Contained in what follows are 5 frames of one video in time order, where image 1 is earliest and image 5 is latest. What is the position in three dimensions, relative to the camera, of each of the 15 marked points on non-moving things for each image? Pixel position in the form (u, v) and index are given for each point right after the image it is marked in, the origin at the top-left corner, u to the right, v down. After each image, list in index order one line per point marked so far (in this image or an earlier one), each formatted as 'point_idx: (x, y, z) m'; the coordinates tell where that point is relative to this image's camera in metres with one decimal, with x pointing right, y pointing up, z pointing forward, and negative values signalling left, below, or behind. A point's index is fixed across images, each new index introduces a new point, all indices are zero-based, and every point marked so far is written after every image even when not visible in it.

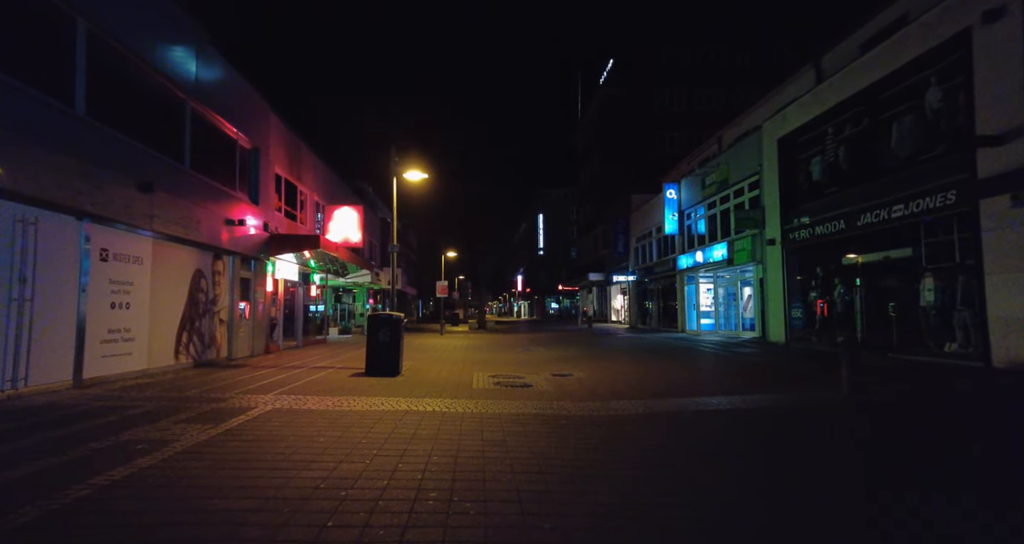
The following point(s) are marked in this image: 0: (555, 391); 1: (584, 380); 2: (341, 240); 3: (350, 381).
0: (+0.8, -2.4, +9.8) m
1: (+1.6, -2.5, +11.6) m
2: (-6.8, +1.3, +19.4) m
3: (-3.4, -2.3, +10.4) m
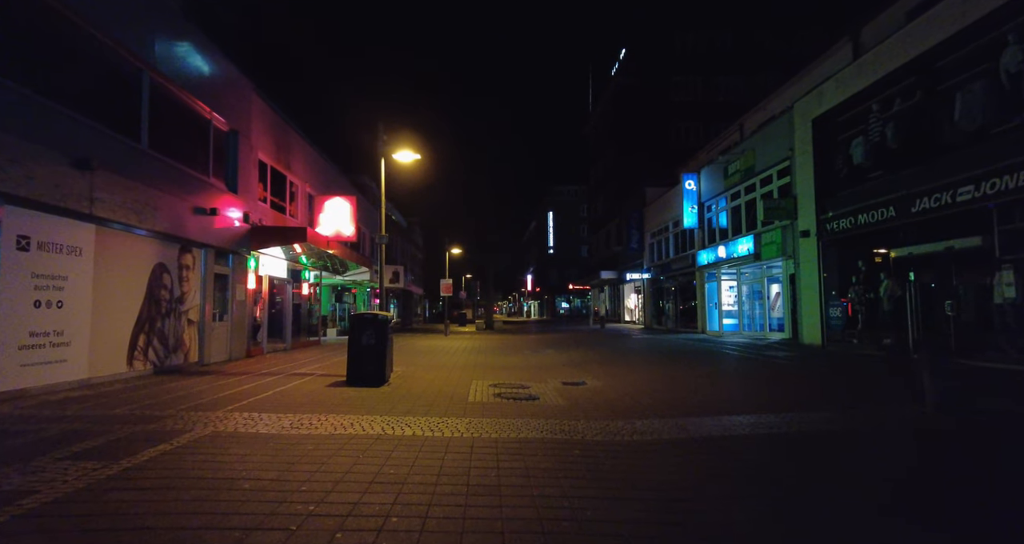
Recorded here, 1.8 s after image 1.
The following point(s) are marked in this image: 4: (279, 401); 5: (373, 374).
0: (+0.9, -2.2, +8.3) m
1: (+1.7, -2.4, +10.0) m
2: (-6.5, +1.4, +18.0) m
3: (-3.3, -2.2, +8.9) m
4: (-3.7, -2.0, +7.9) m
5: (-2.8, -2.0, +10.0) m
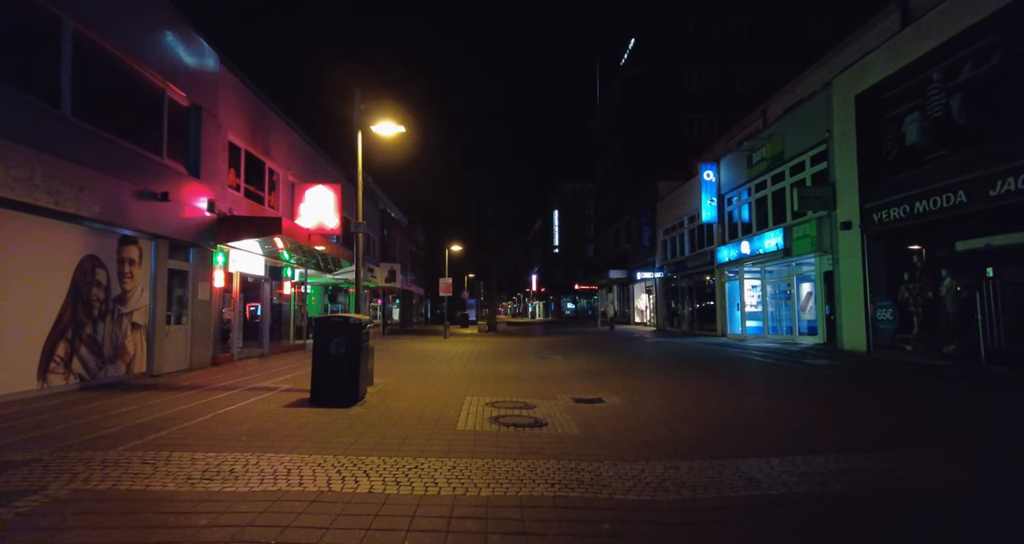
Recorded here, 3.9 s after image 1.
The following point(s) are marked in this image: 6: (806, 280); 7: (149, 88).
0: (+0.9, -2.1, +6.4) m
1: (+1.7, -2.3, +8.1) m
2: (-6.4, +1.5, +16.2) m
3: (-3.3, -2.1, +7.1) m
4: (-3.7, -1.9, +6.1) m
5: (-2.8, -1.9, +8.2) m
6: (+10.9, -0.3, +18.5) m
7: (-7.6, +3.9, +10.5) m
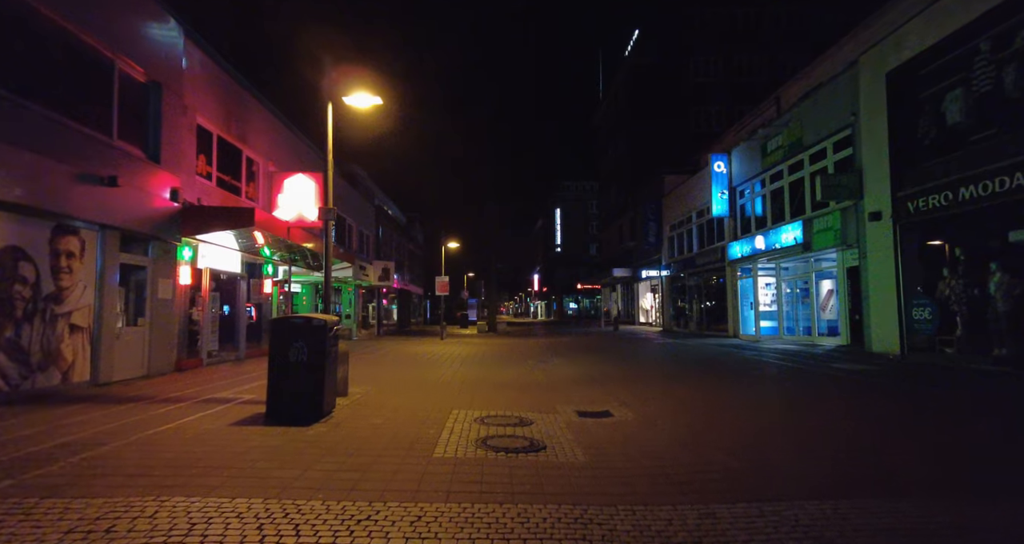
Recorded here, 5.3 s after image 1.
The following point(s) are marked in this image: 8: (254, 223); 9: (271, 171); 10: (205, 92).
0: (+0.8, -2.0, +5.1) m
1: (+1.6, -2.2, +6.8) m
2: (-6.5, +1.6, +15.0) m
3: (-3.4, -2.0, +5.9) m
4: (-3.8, -1.8, +4.8) m
5: (-2.9, -1.8, +6.9) m
6: (+10.8, -0.2, +17.2) m
7: (-7.7, +4.0, +9.3) m
8: (-6.1, +1.1, +11.7) m
9: (-7.9, +3.4, +16.5) m
10: (-7.8, +4.6, +12.7) m
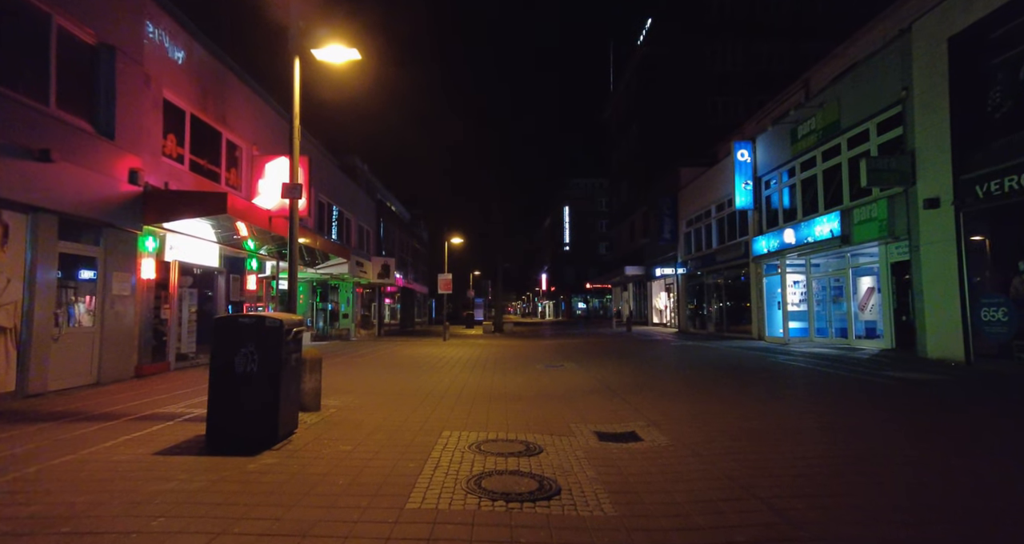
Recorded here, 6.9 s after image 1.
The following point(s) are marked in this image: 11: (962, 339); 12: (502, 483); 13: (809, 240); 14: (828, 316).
0: (+0.8, -1.9, +3.6) m
1: (+1.7, -2.0, +5.3) m
2: (-6.3, +1.7, +13.6) m
3: (-3.4, -1.8, +4.4) m
4: (-3.8, -1.7, +3.4) m
5: (-2.8, -1.7, +5.4) m
6: (+11.0, -0.1, +15.6) m
7: (-7.6, +4.1, +7.9) m
8: (-6.0, +1.3, +10.3) m
9: (-7.7, +3.5, +15.1) m
10: (-7.7, +4.7, +11.3) m
11: (+10.2, -1.5, +11.3) m
12: (-0.1, -1.9, +4.6) m
13: (+10.1, +1.1, +16.9) m
14: (+11.2, -1.6, +17.6) m
